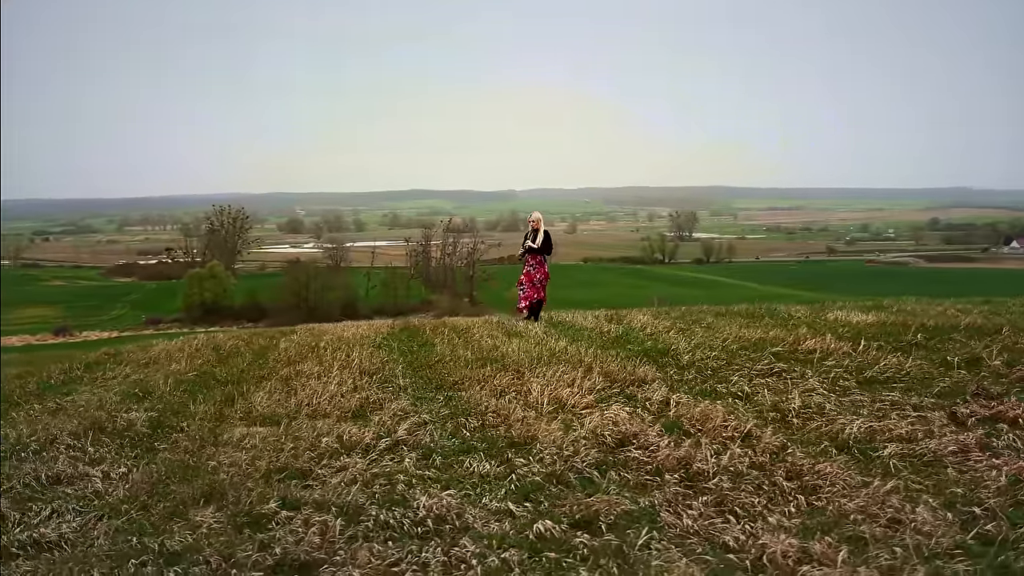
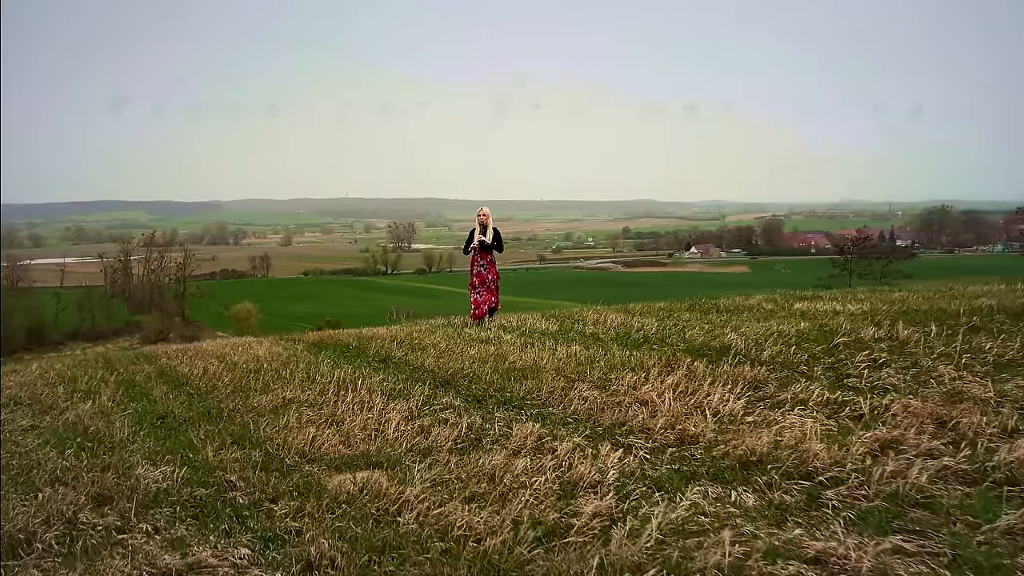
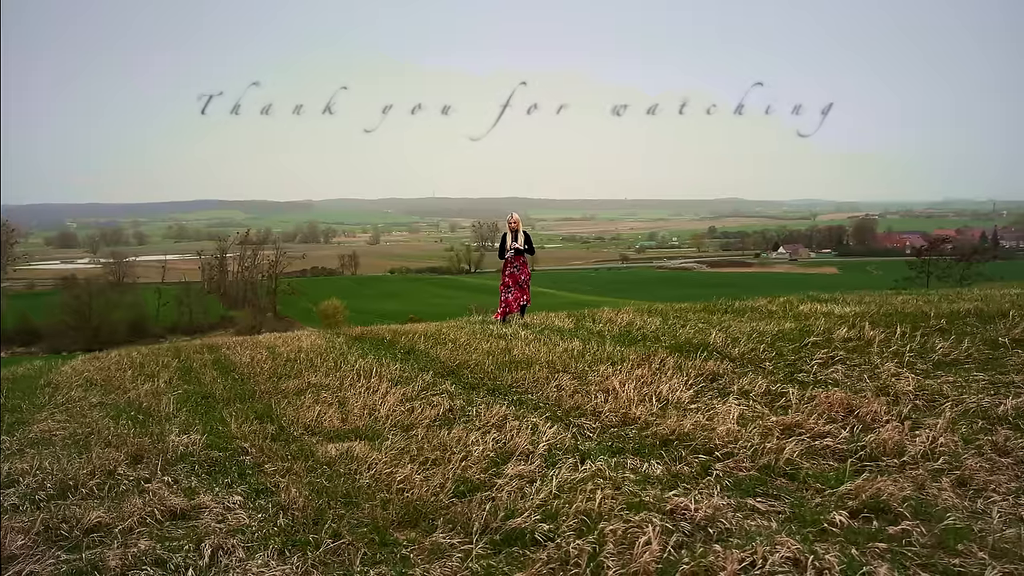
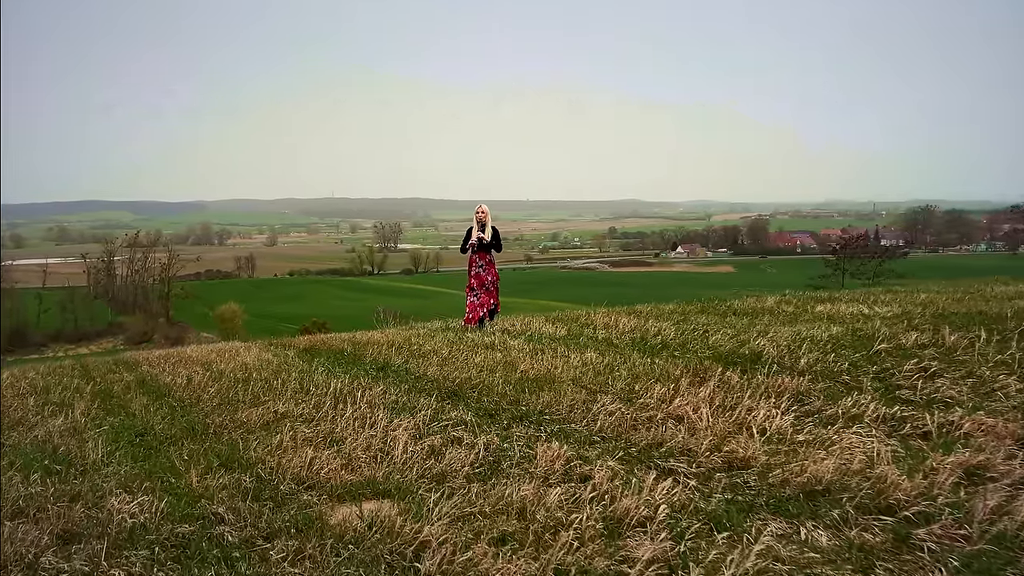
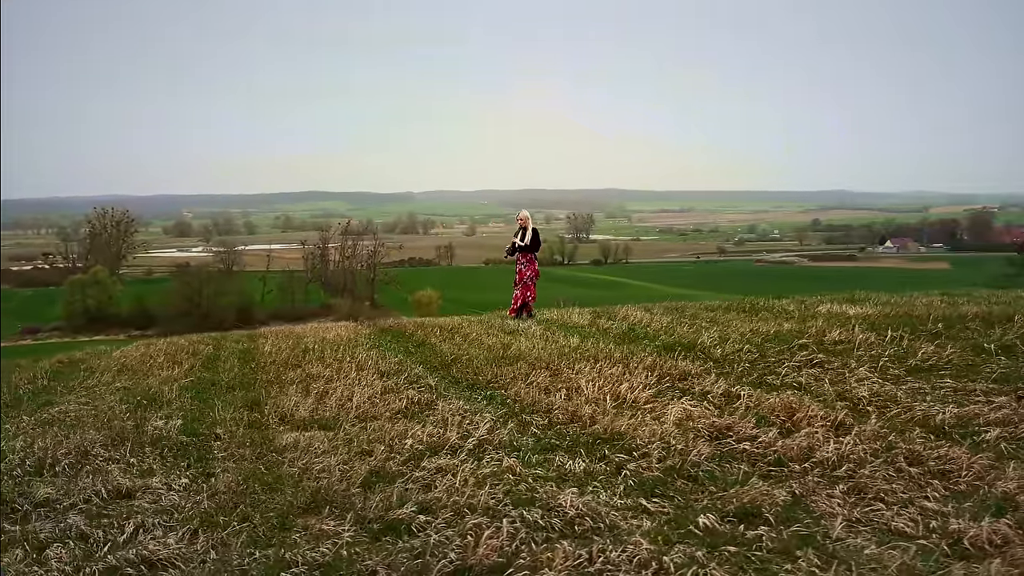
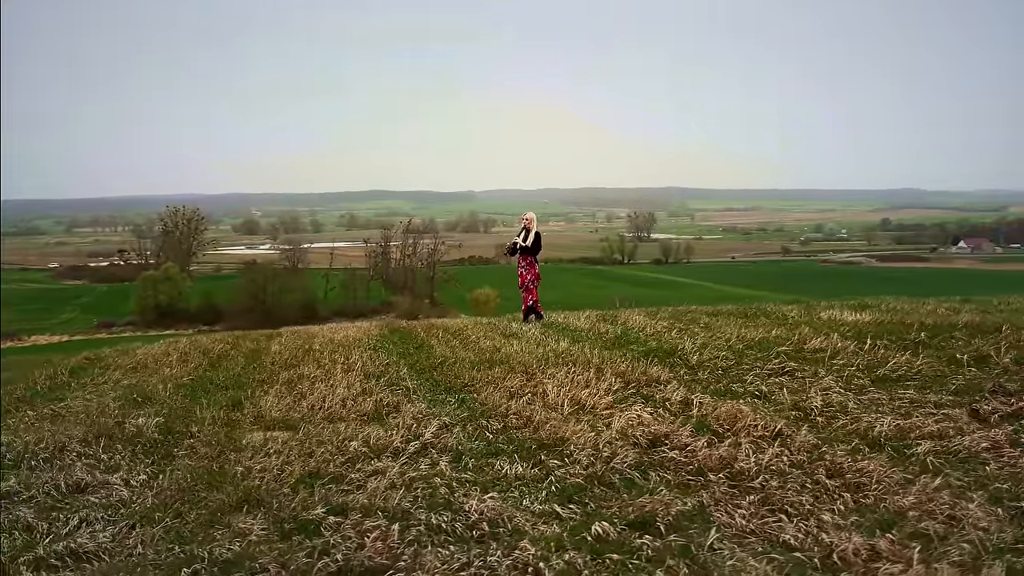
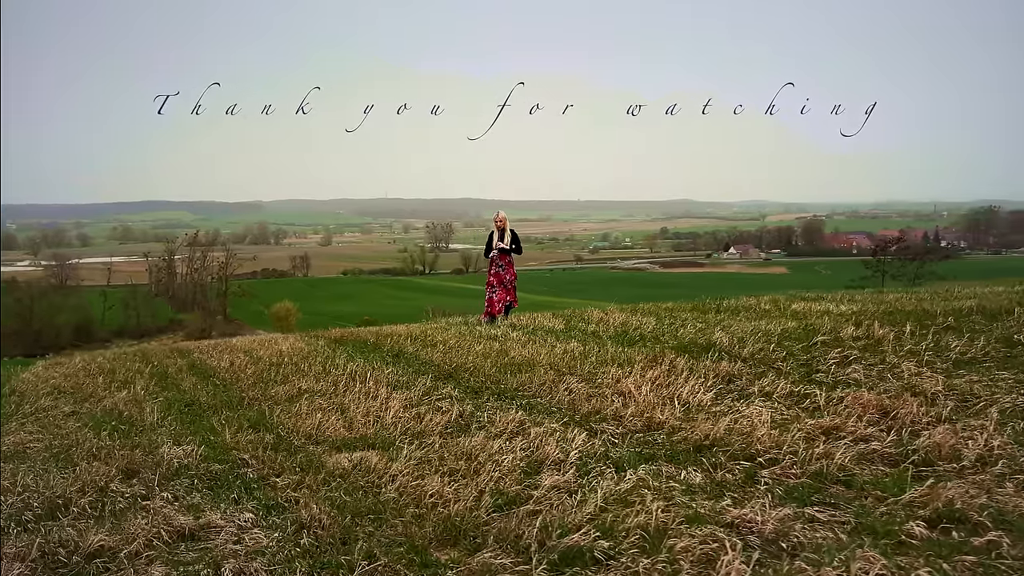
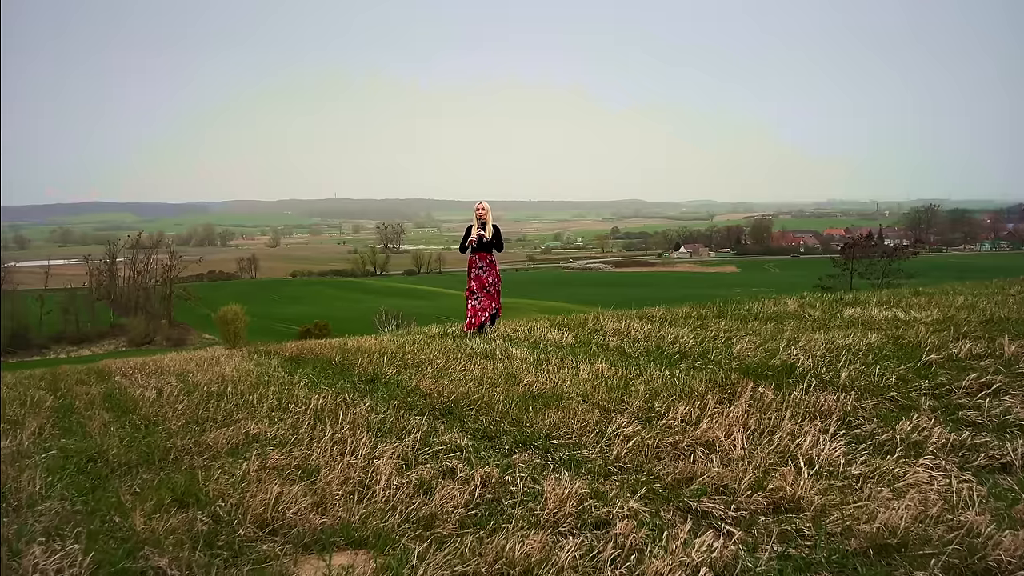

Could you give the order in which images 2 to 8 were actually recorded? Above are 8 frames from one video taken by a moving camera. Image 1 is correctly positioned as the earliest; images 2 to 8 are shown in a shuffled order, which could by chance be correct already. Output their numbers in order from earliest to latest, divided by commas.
6, 5, 3, 7, 2, 4, 8
